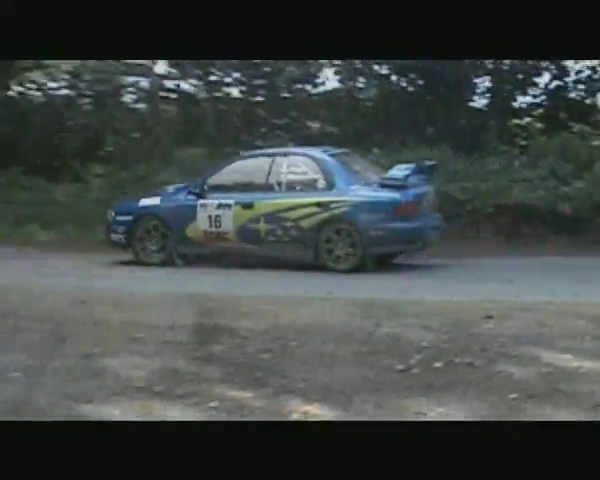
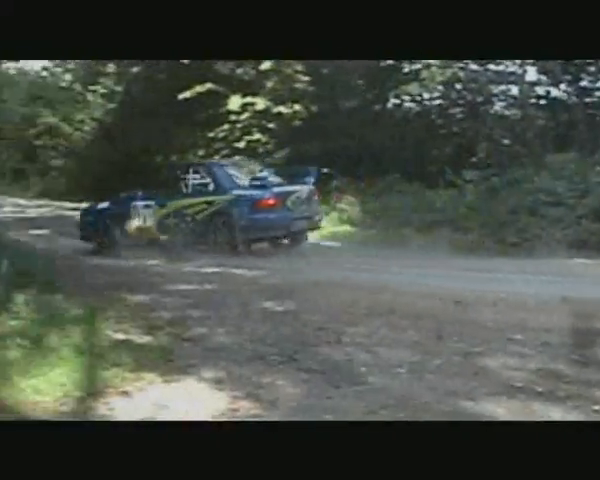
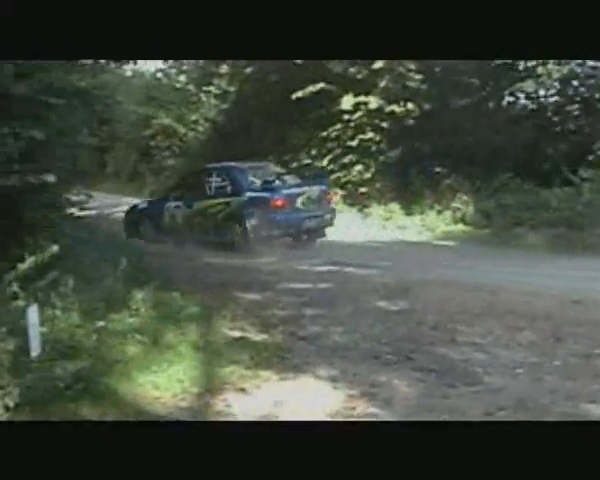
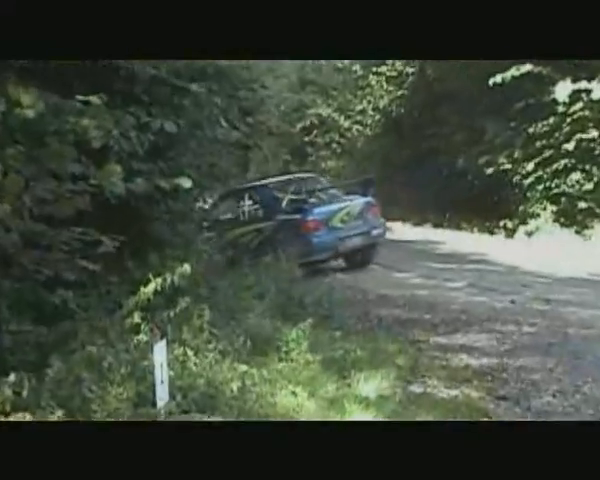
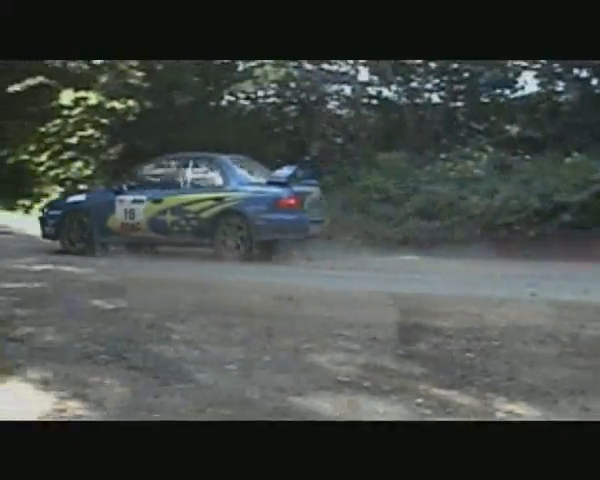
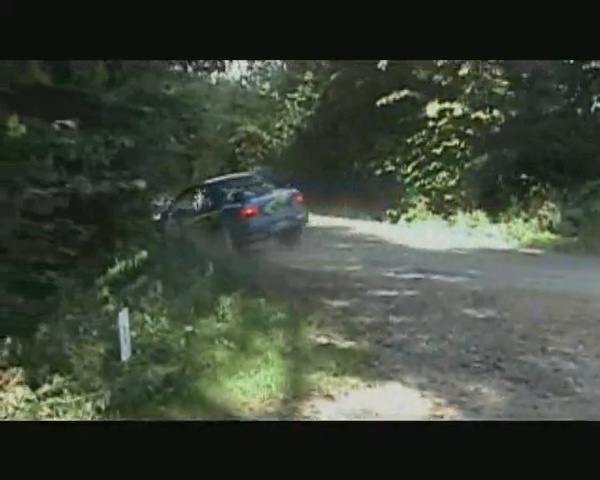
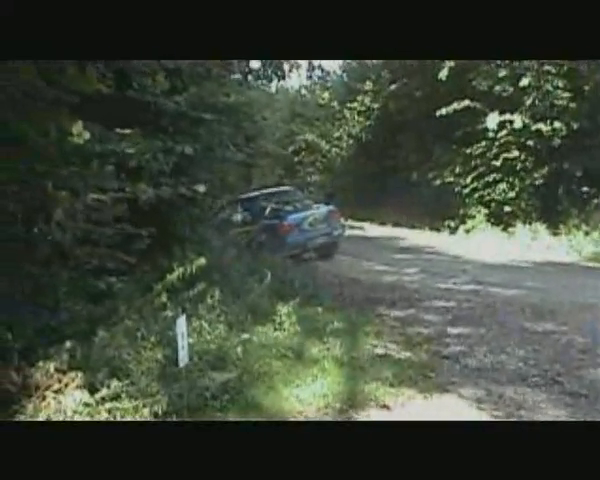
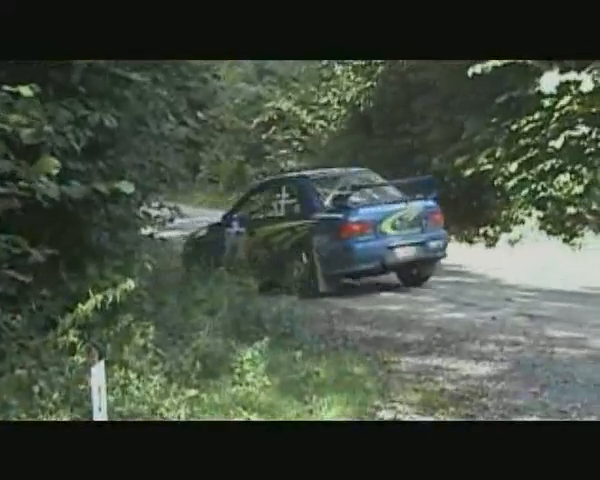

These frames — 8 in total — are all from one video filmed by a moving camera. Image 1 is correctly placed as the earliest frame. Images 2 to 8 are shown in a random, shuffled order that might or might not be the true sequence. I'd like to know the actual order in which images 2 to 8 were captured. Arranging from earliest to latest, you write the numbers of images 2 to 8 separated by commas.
5, 2, 3, 6, 7, 4, 8
